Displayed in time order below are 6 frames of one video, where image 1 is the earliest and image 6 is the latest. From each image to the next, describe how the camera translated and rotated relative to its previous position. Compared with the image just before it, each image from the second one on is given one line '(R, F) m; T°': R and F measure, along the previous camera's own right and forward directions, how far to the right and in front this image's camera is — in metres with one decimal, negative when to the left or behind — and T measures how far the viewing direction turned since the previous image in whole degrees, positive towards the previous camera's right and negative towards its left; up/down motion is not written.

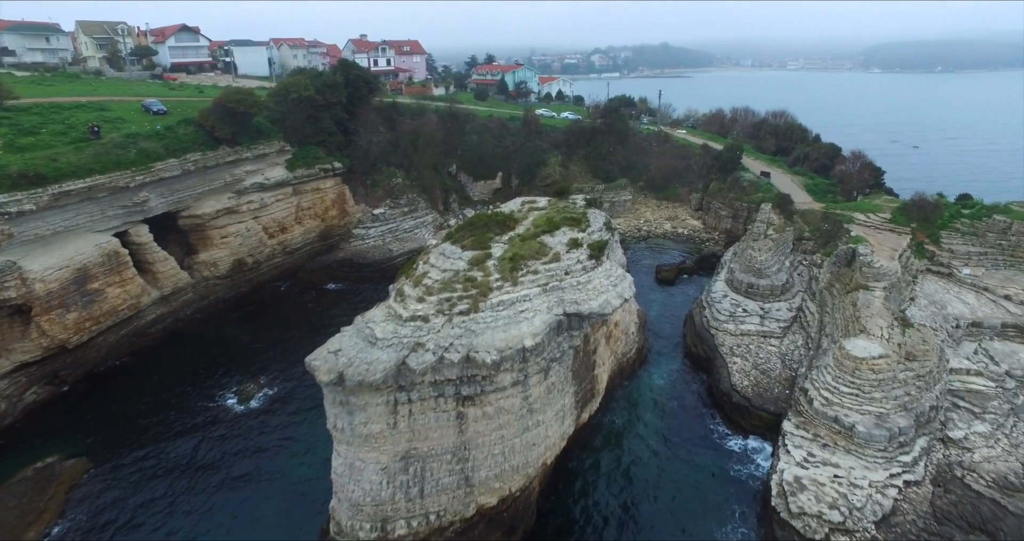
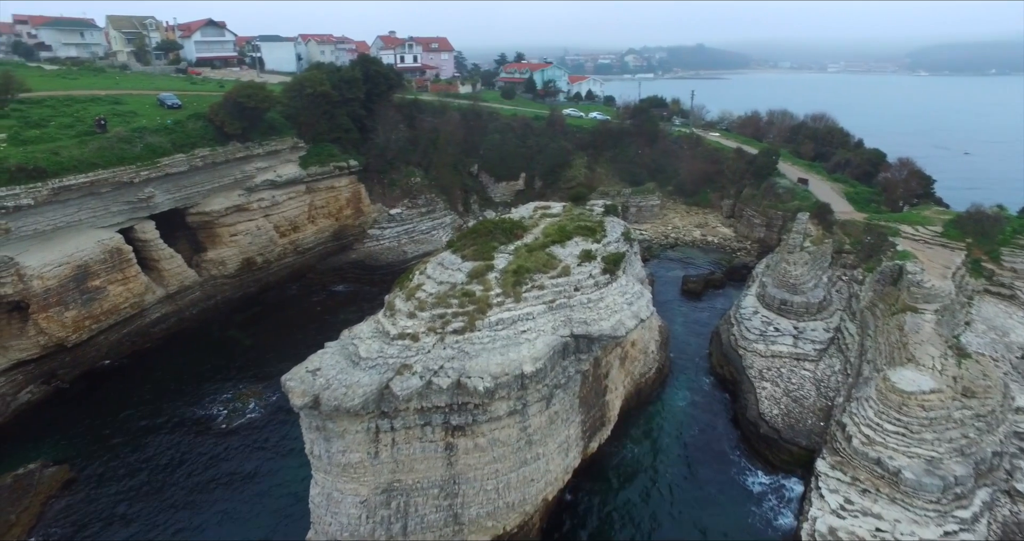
(+0.6, +1.4) m; -3°
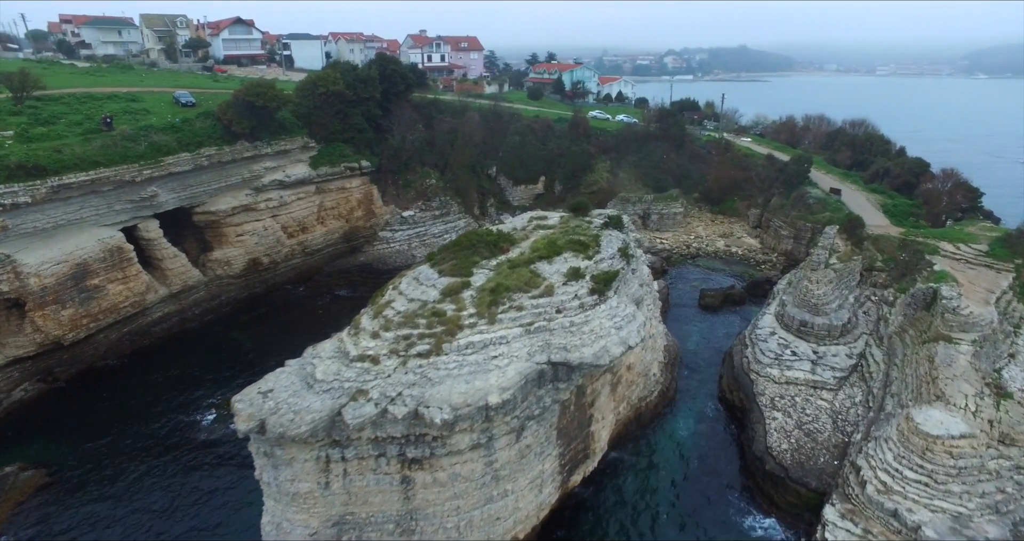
(+1.2, +1.0) m; -3°
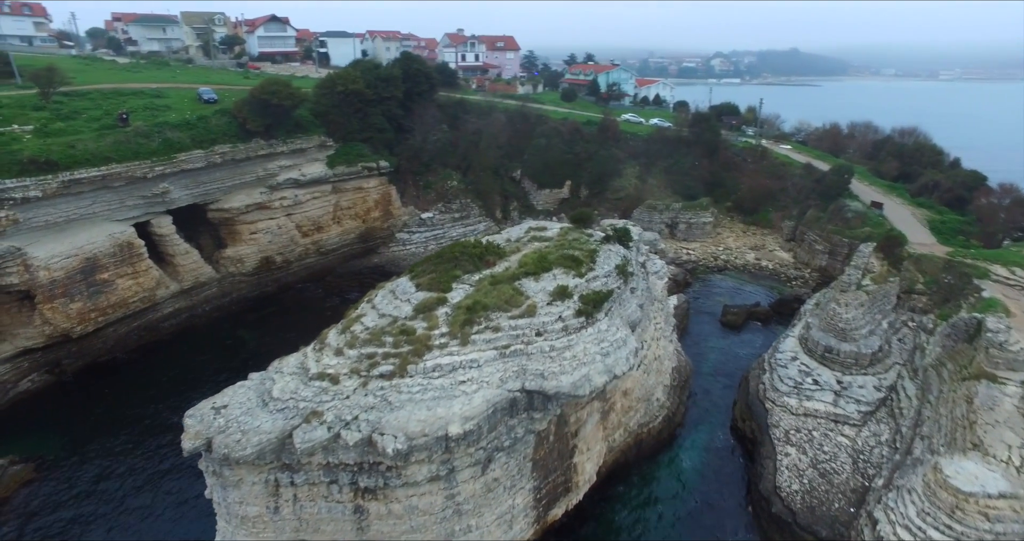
(+1.2, +0.9) m; -4°
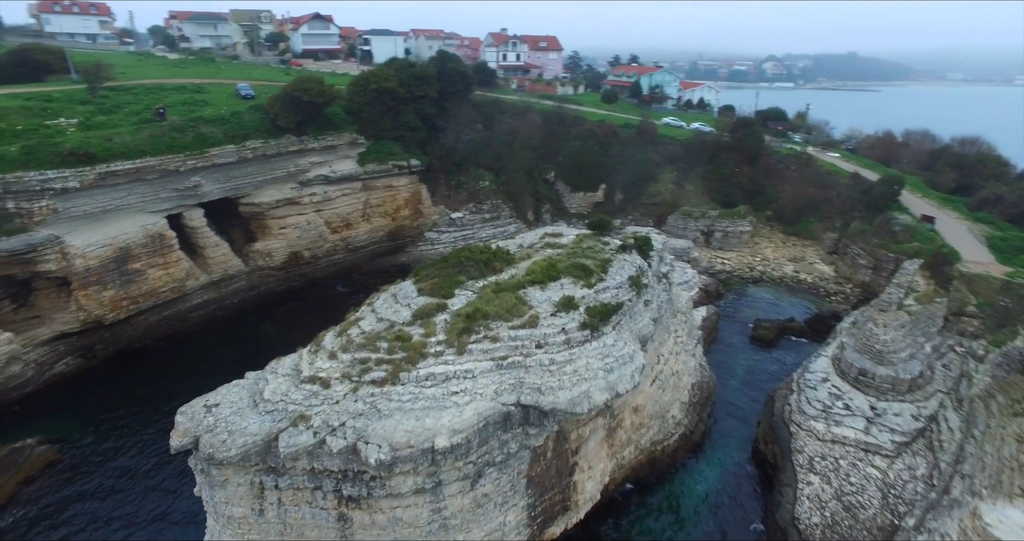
(+0.7, +0.4) m; -4°
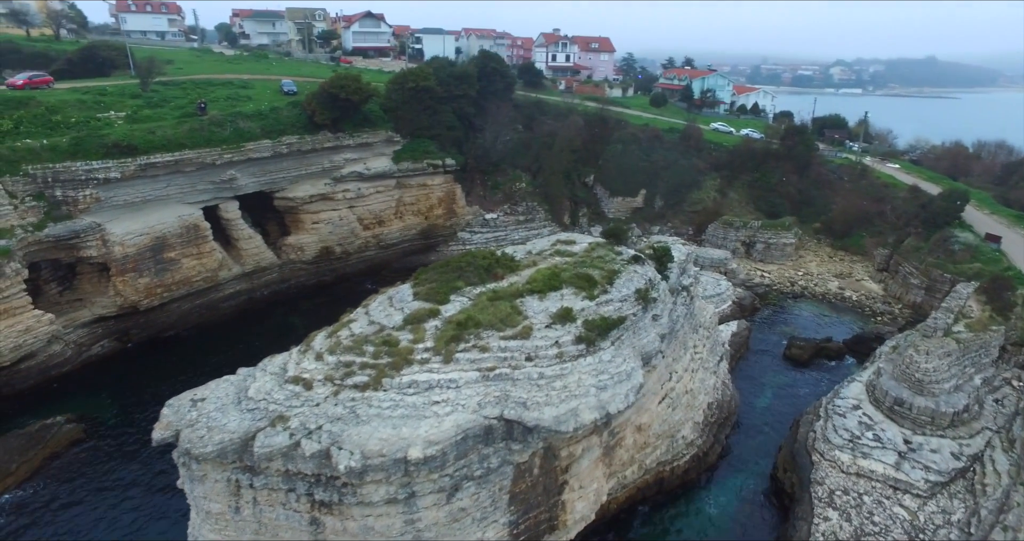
(+1.1, +0.4) m; -5°
